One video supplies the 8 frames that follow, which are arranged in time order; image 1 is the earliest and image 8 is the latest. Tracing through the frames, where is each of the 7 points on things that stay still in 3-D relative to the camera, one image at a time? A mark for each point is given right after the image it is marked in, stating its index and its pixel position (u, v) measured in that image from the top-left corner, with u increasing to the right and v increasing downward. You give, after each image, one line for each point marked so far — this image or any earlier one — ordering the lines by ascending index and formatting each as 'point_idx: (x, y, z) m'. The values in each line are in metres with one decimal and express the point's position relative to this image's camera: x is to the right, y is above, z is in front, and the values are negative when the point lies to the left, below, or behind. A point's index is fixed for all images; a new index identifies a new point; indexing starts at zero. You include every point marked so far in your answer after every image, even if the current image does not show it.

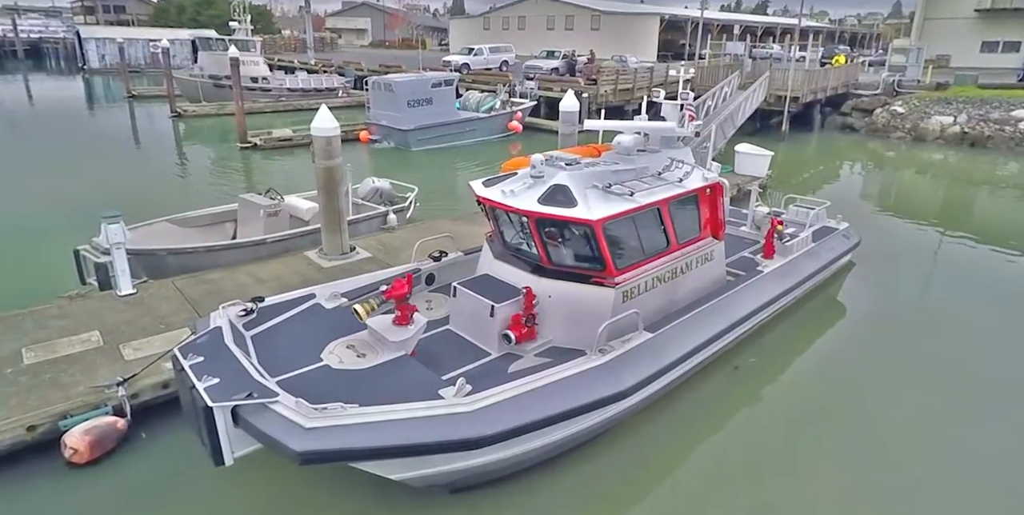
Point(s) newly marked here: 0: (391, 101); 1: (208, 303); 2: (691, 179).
0: (-2.5, +3.3, +13.4) m
1: (-3.2, -0.5, +6.7) m
2: (+1.6, +0.8, +5.8) m
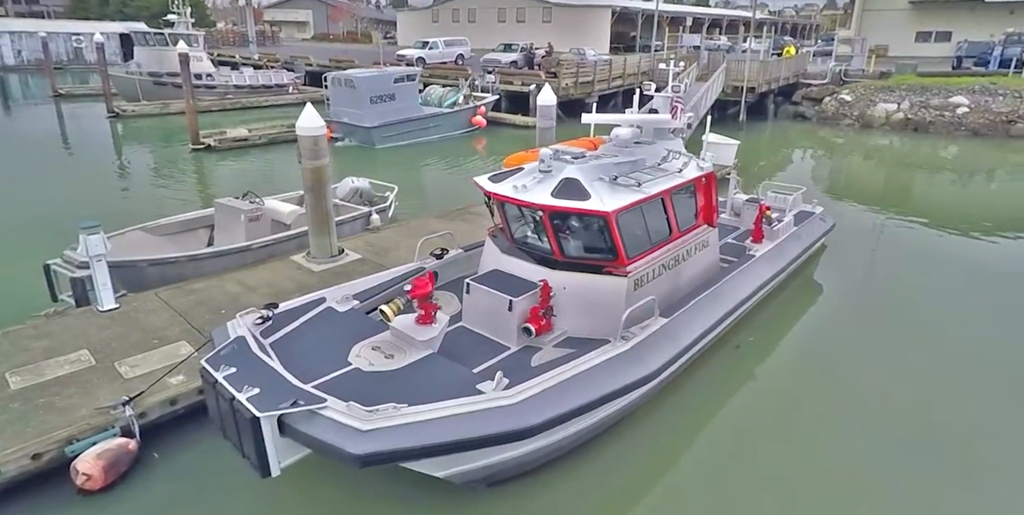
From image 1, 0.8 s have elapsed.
0: (-3.3, +3.3, +13.2) m
1: (-3.2, -0.6, +6.5) m
2: (+1.7, +0.9, +6.0) m
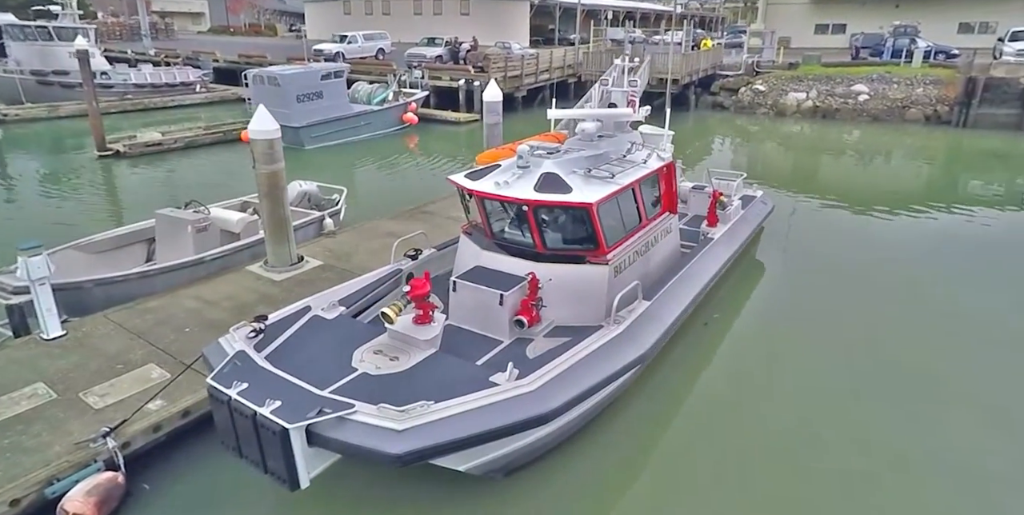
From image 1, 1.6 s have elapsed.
0: (-4.7, +3.2, +12.7) m
1: (-3.4, -0.7, +6.1) m
2: (+1.4, +1.0, +6.3) m
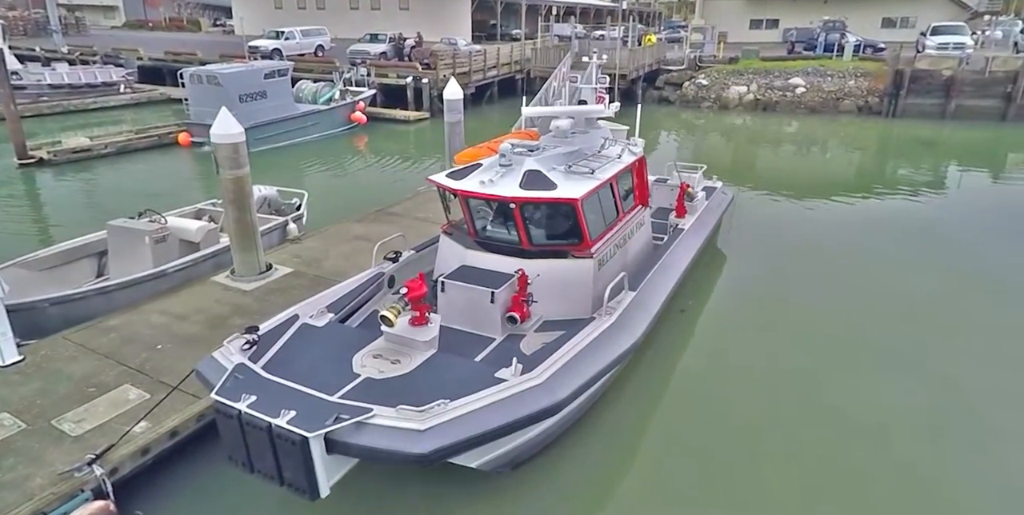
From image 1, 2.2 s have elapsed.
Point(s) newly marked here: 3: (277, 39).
0: (-5.7, +3.1, +12.1) m
1: (-3.5, -0.9, +5.8) m
2: (+1.2, +1.1, +6.5) m
3: (-7.3, +6.7, +19.4) m
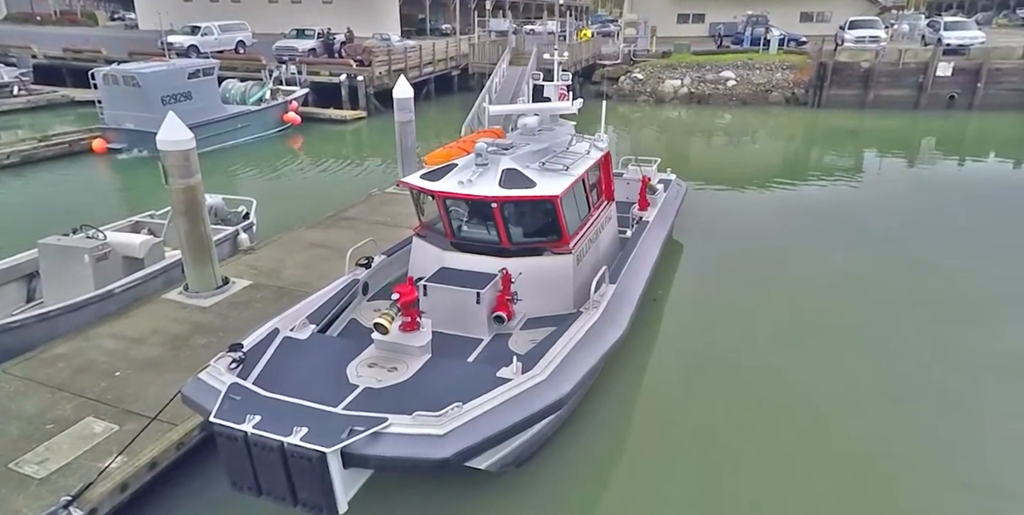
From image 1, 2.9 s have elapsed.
0: (-6.7, +2.8, +11.3) m
1: (-3.6, -1.0, +5.4) m
2: (+0.8, +1.1, +6.6) m
3: (-9.5, +6.4, +18.2) m
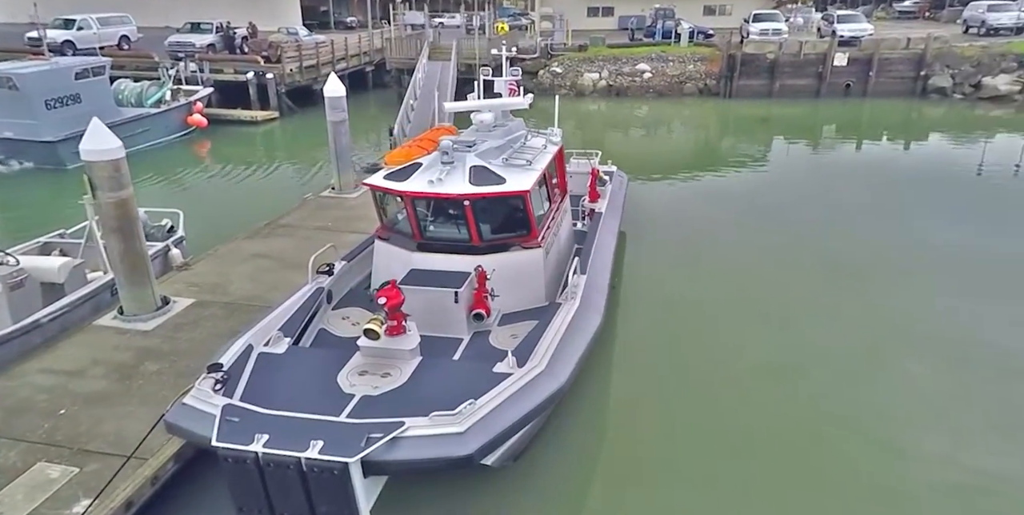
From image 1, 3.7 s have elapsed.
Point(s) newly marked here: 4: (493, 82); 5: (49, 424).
0: (-7.9, +2.4, +10.1) m
1: (-3.7, -1.3, +4.8) m
2: (+0.4, +1.2, +6.7) m
3: (-12.0, +5.9, +16.4) m
4: (-0.2, +1.9, +6.9) m
5: (-3.5, -1.3, +4.8) m
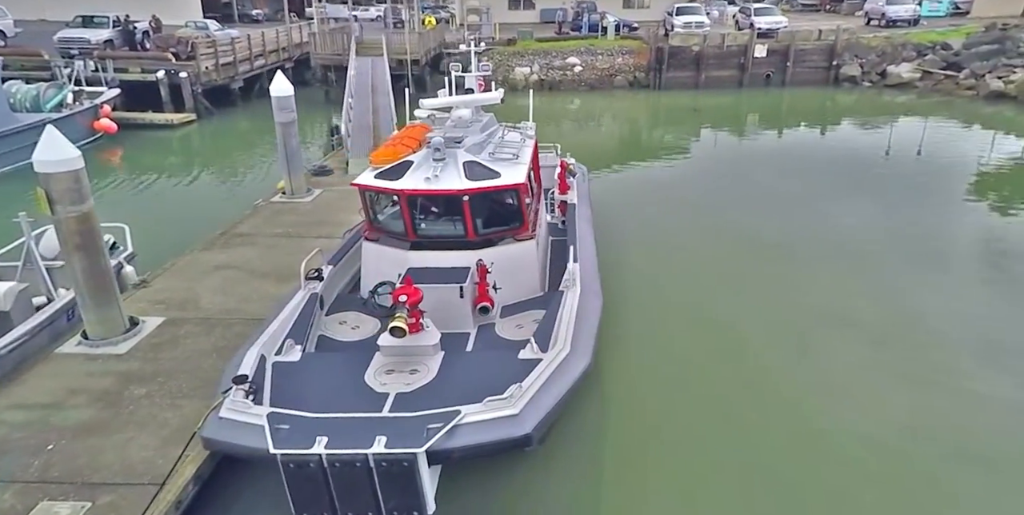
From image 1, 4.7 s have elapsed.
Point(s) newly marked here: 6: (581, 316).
0: (-8.7, +2.0, +8.8) m
1: (-3.4, -1.4, +4.3) m
2: (+0.1, +1.3, +6.9) m
3: (-13.9, +5.2, +14.4) m
4: (-0.6, +2.0, +7.0) m
5: (-3.3, -1.4, +4.4) m
6: (+0.6, -0.5, +5.4) m
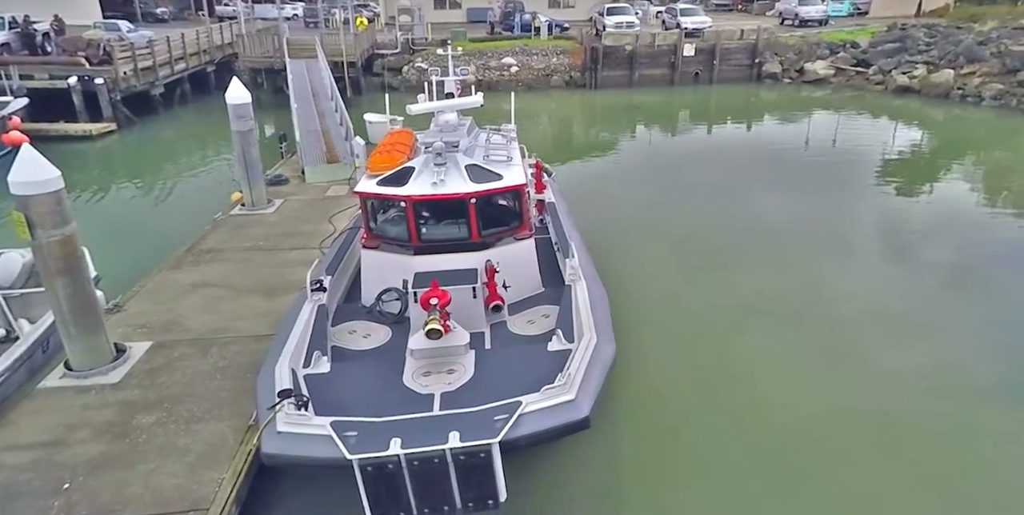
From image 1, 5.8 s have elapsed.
0: (-9.1, +1.5, +7.6) m
1: (-3.0, -1.6, +4.0) m
2: (-0.1, +1.3, +7.0) m
3: (-15.3, +4.4, +12.3) m
4: (-0.8, +2.0, +7.0) m
5: (-2.9, -1.6, +4.1) m
6: (+0.7, -0.5, +5.7) m
